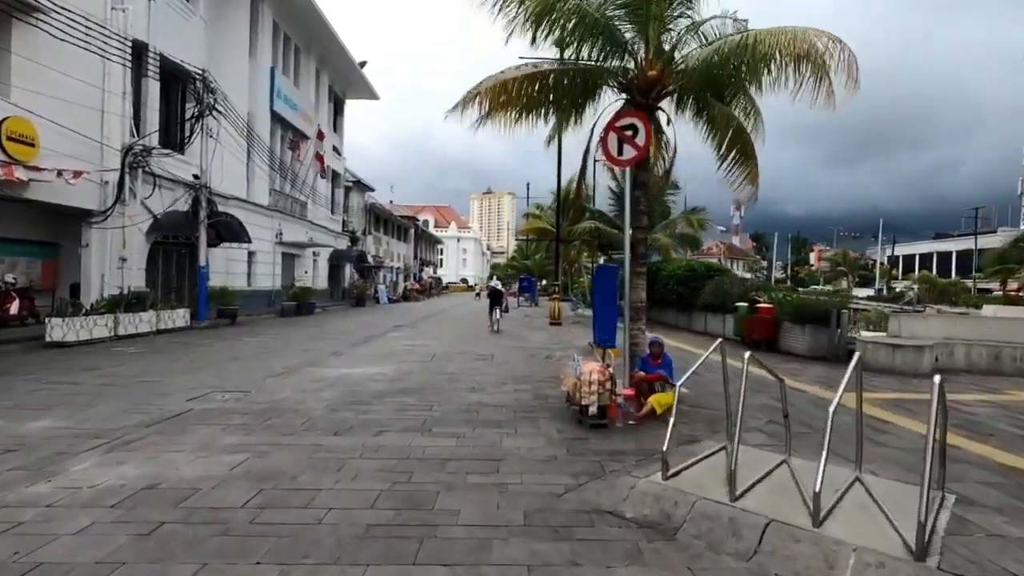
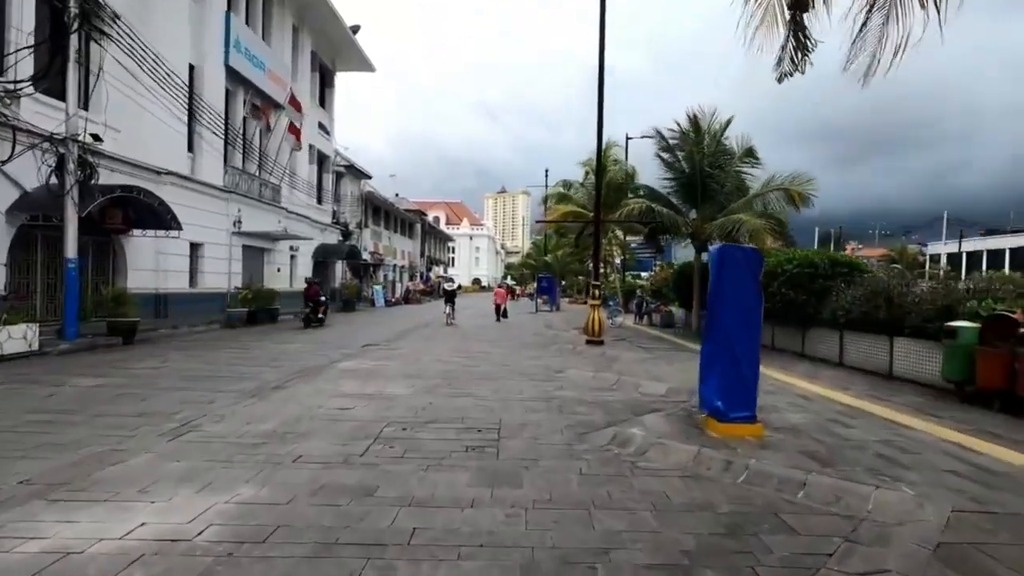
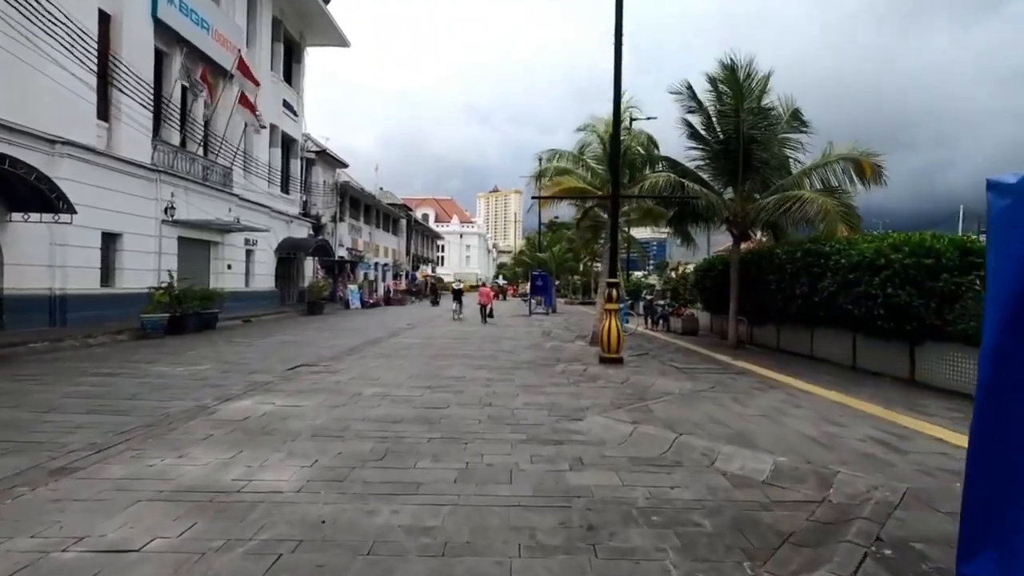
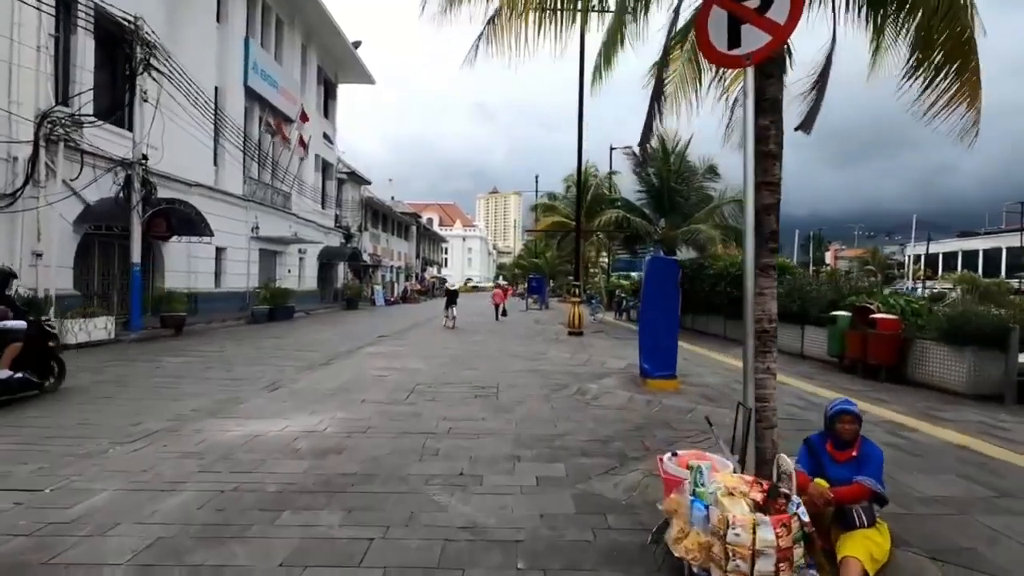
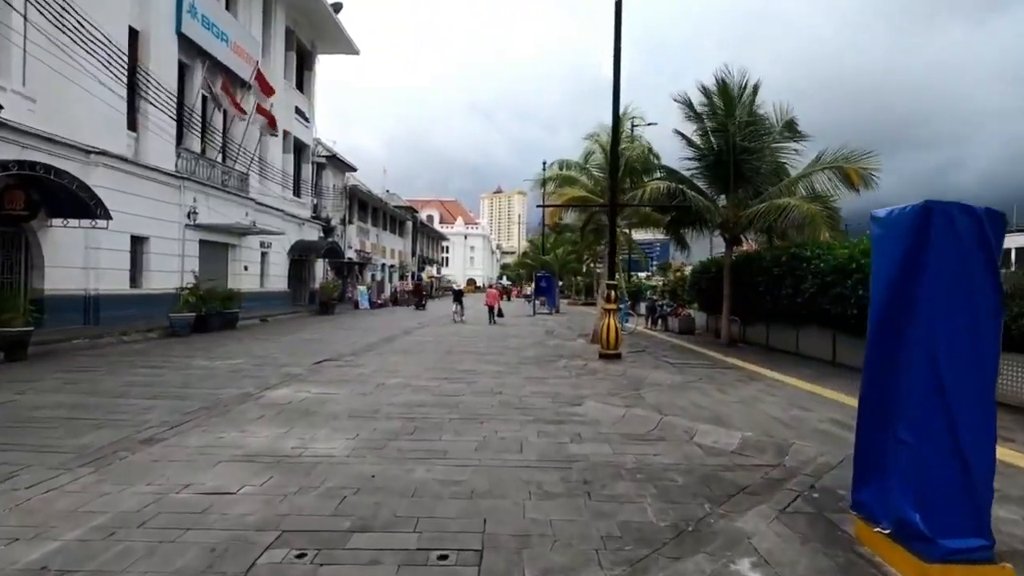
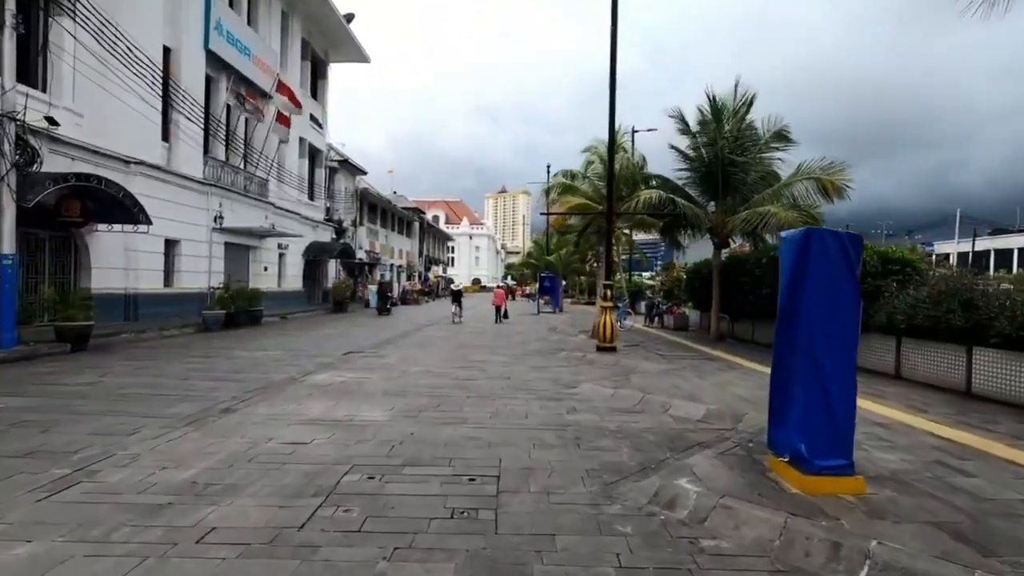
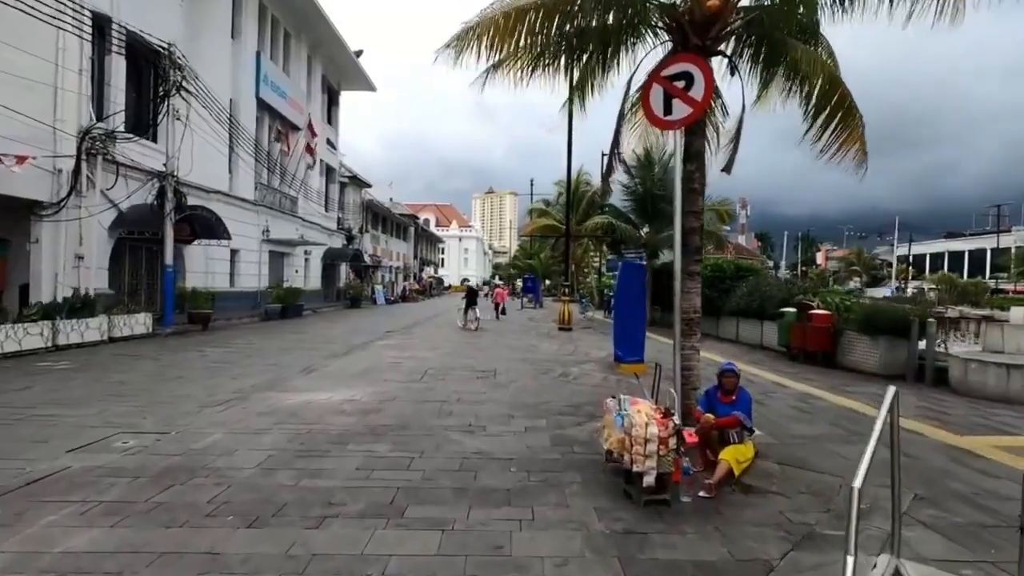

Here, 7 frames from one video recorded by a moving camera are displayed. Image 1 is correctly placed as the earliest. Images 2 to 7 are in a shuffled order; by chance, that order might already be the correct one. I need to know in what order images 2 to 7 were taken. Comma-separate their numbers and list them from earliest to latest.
7, 4, 2, 6, 5, 3
